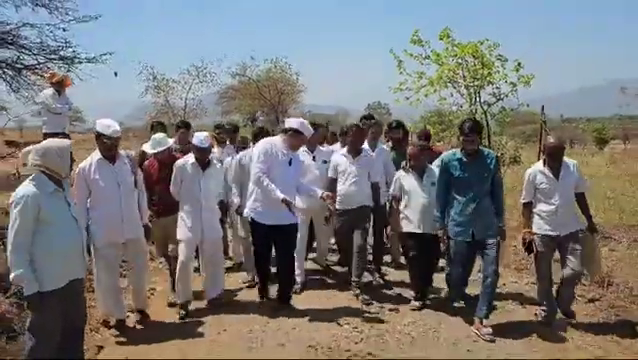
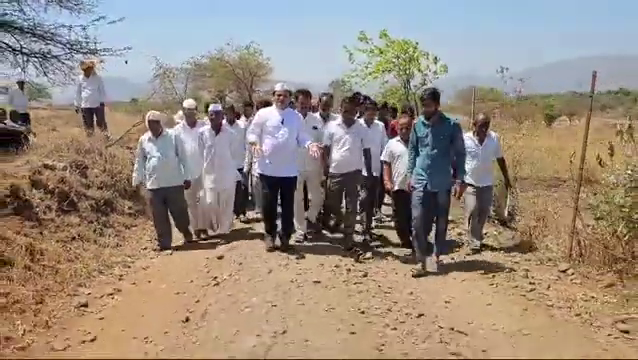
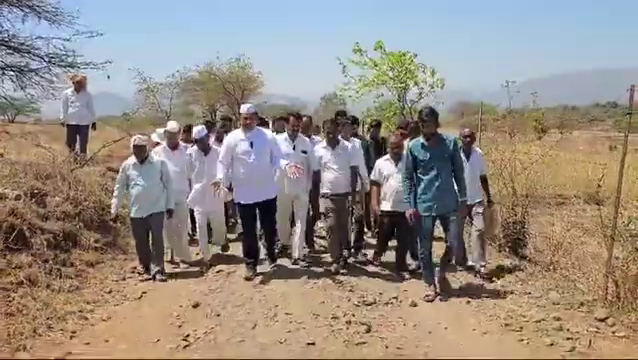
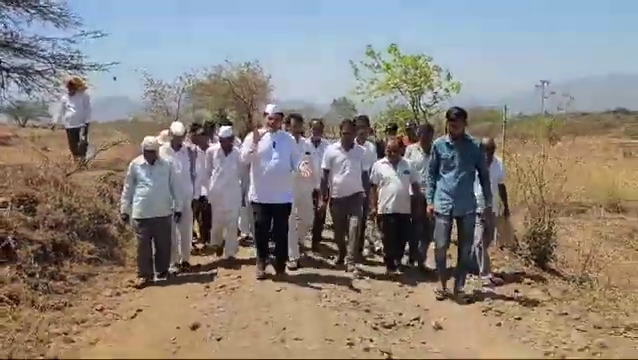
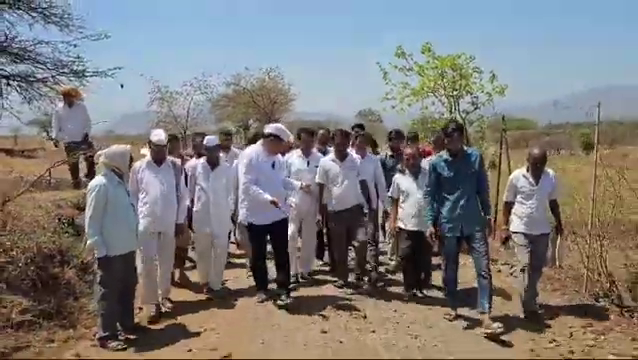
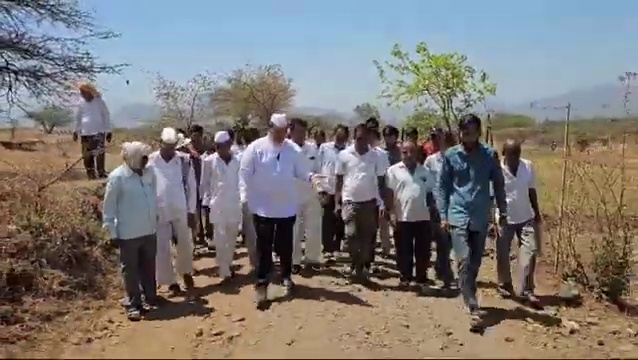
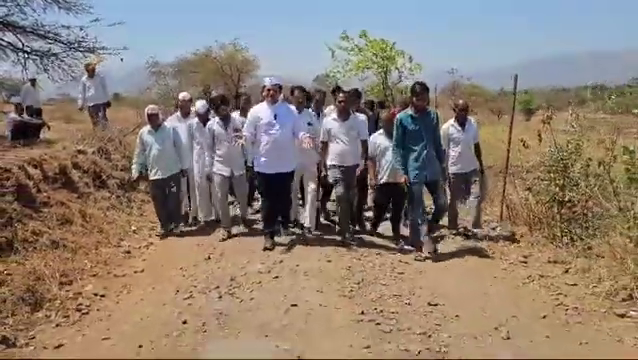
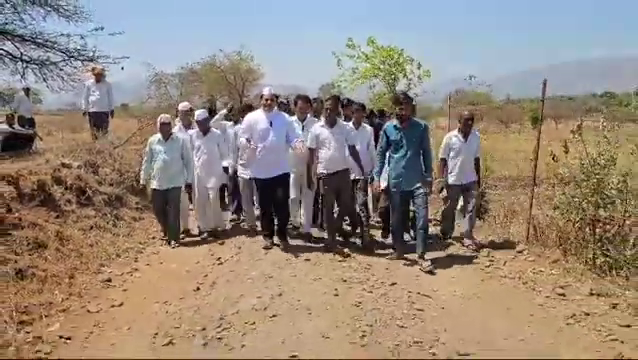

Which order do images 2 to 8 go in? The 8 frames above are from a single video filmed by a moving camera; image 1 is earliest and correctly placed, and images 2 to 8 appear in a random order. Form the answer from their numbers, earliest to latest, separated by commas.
5, 6, 4, 3, 2, 8, 7
